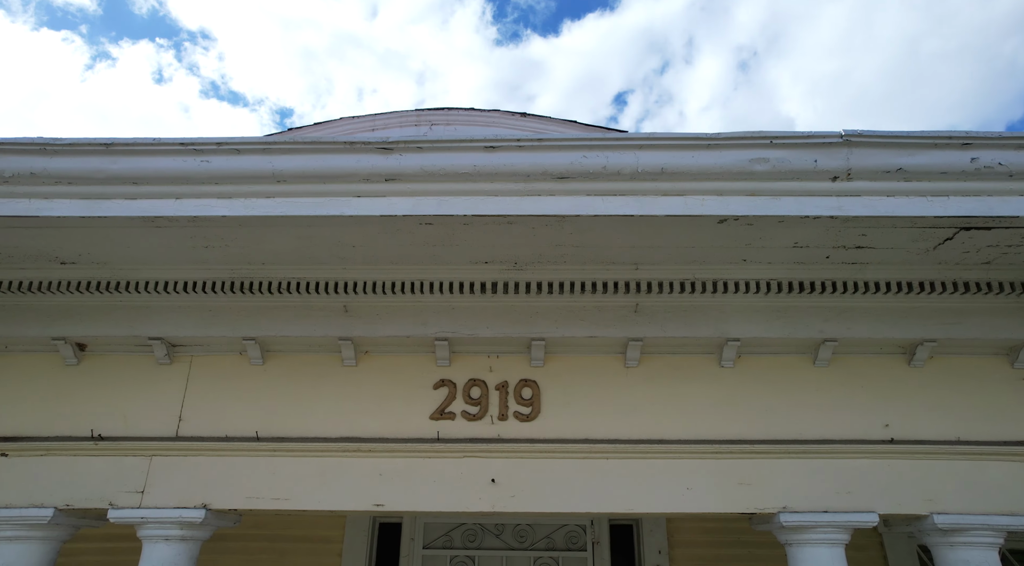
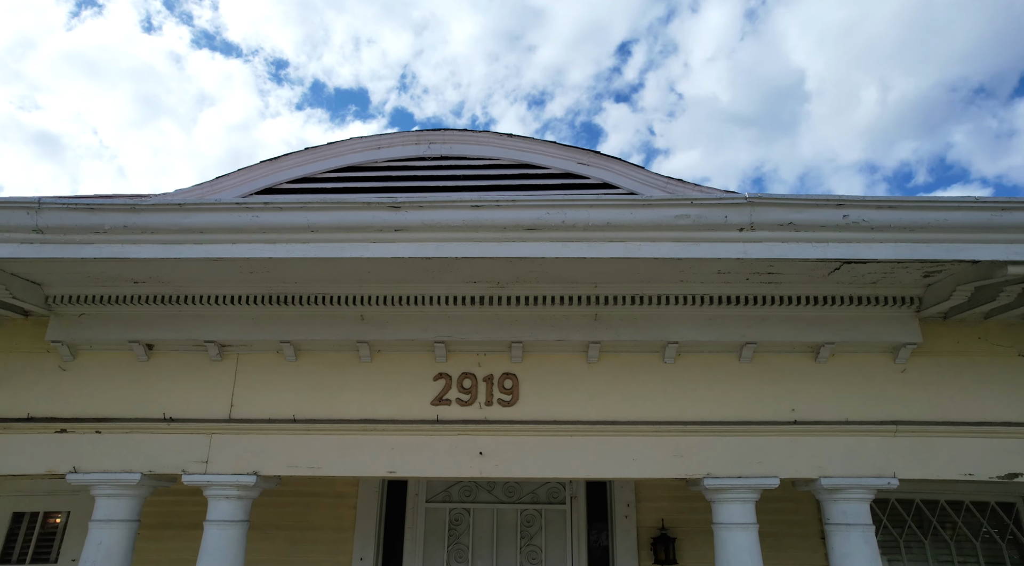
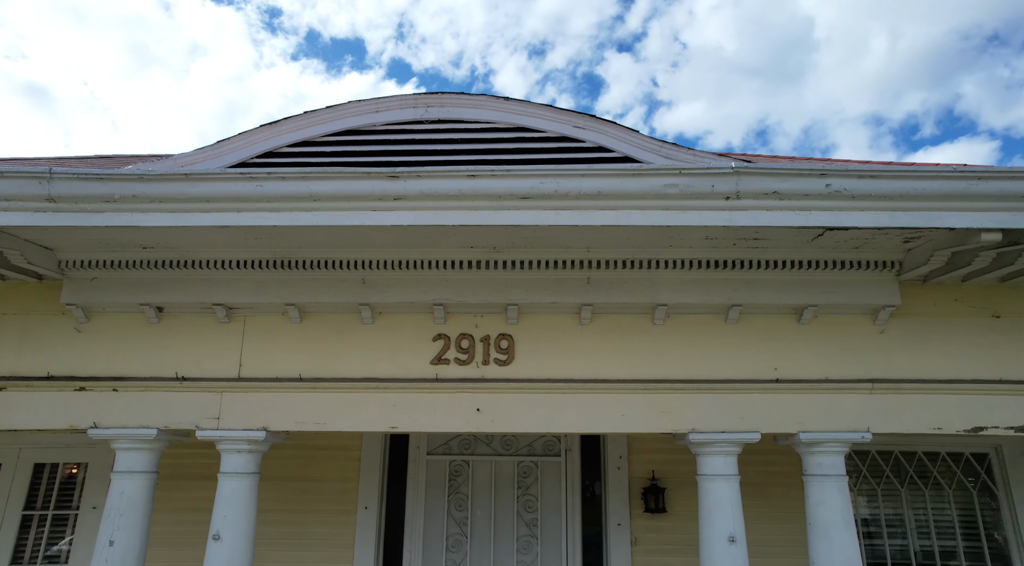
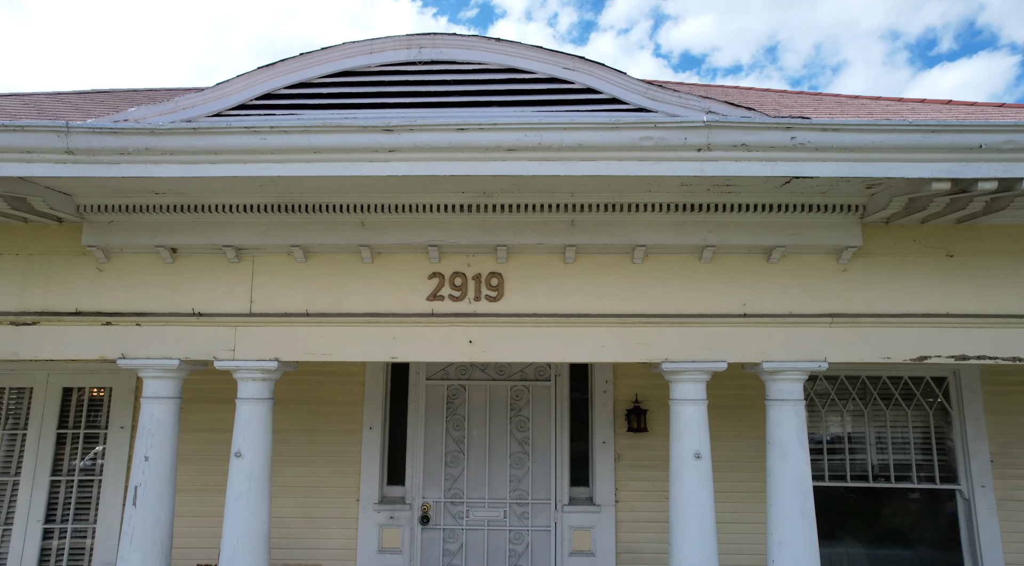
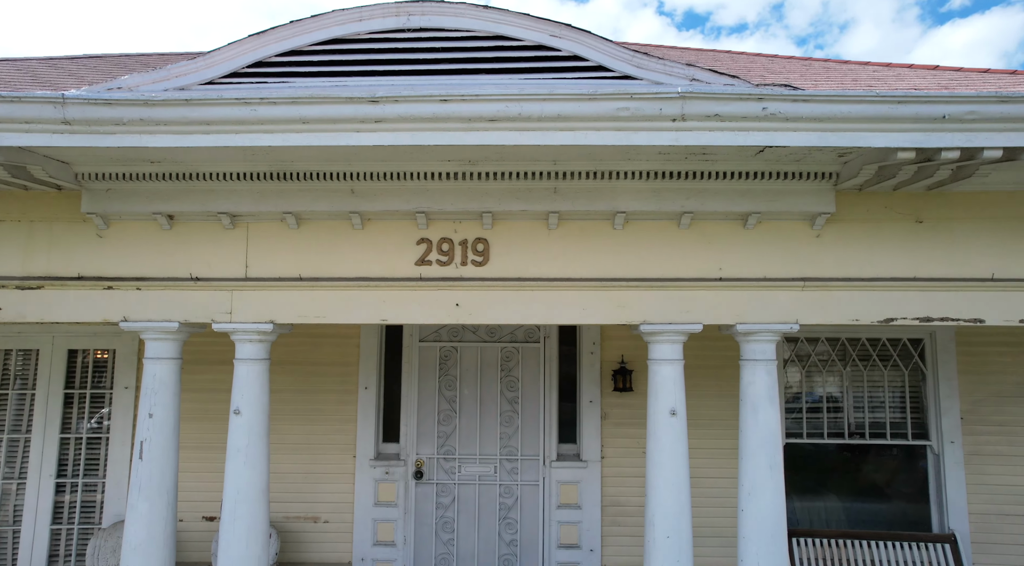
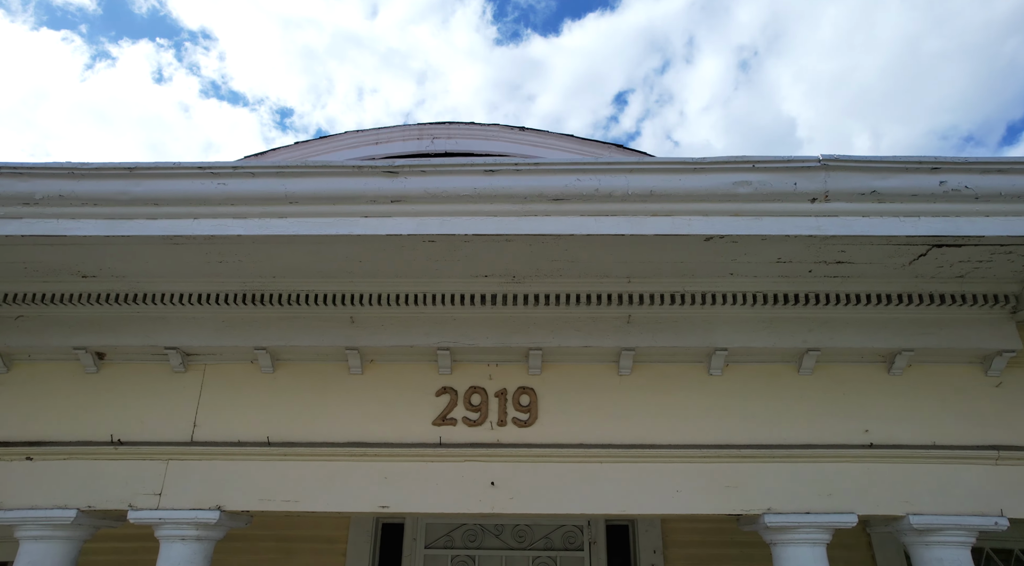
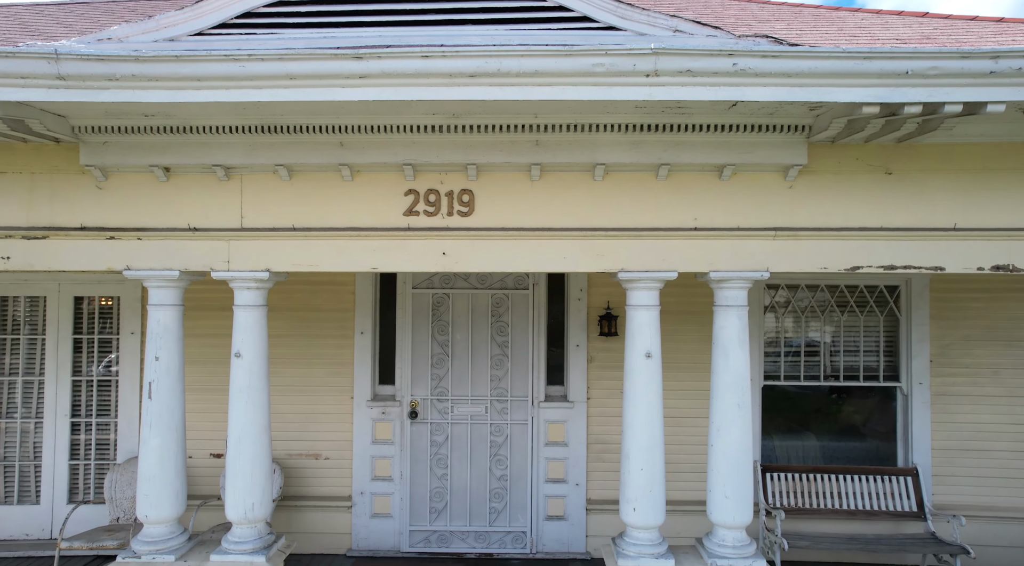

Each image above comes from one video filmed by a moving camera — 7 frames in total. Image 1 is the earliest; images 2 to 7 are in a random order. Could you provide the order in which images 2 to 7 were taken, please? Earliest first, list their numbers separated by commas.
6, 2, 3, 4, 5, 7
